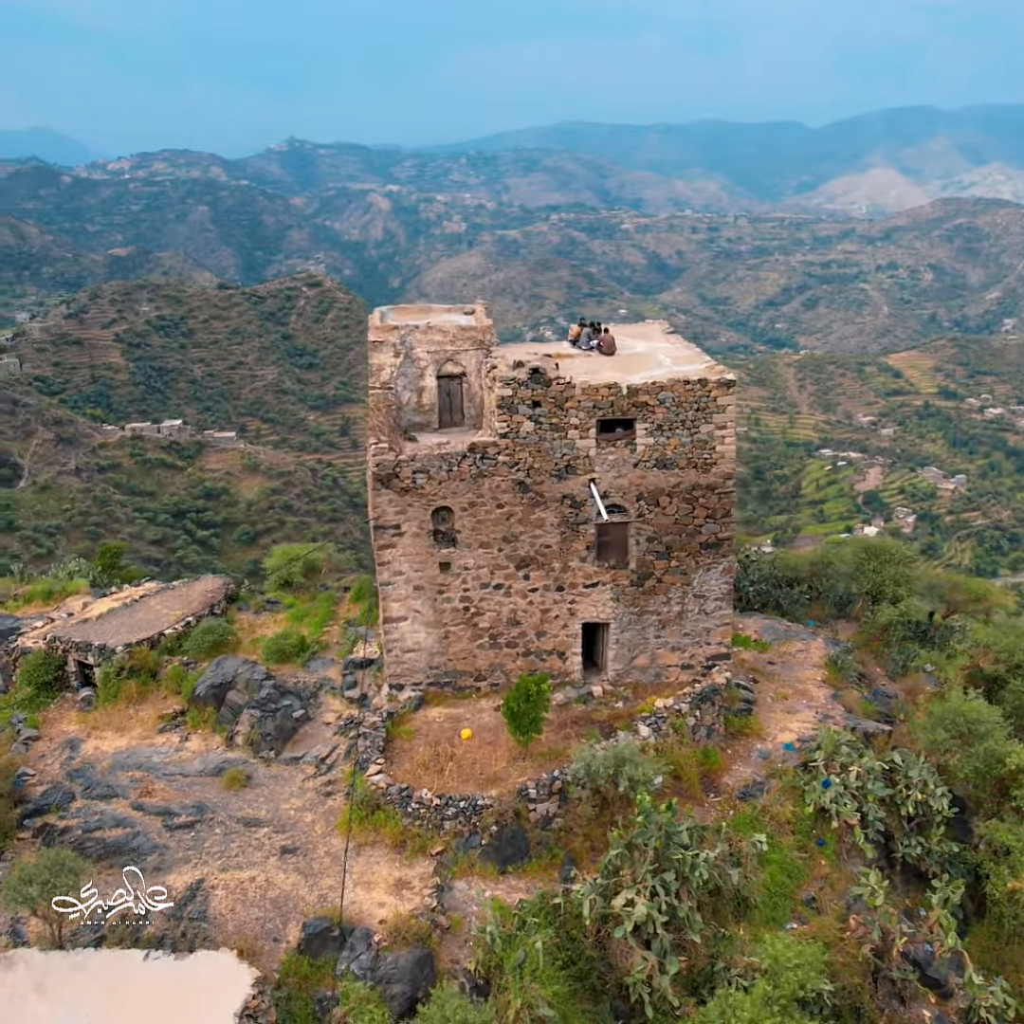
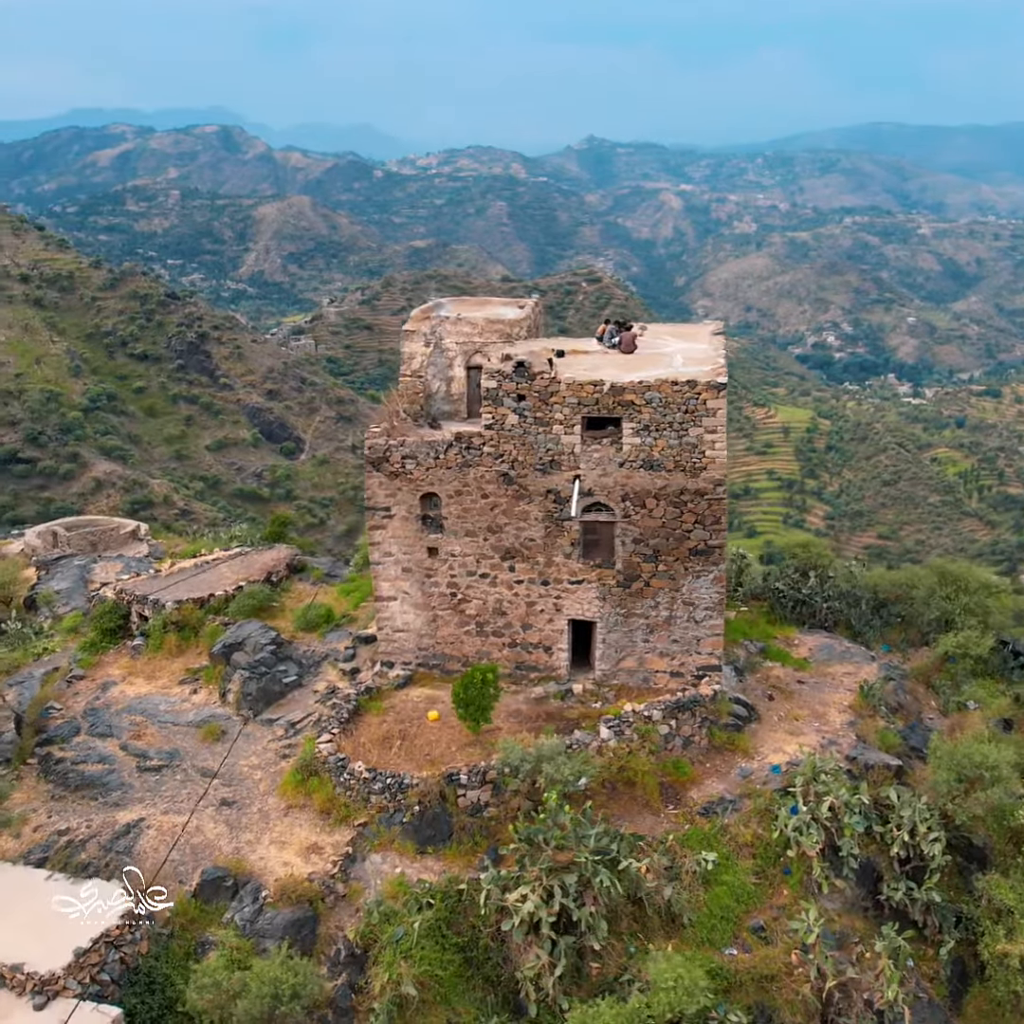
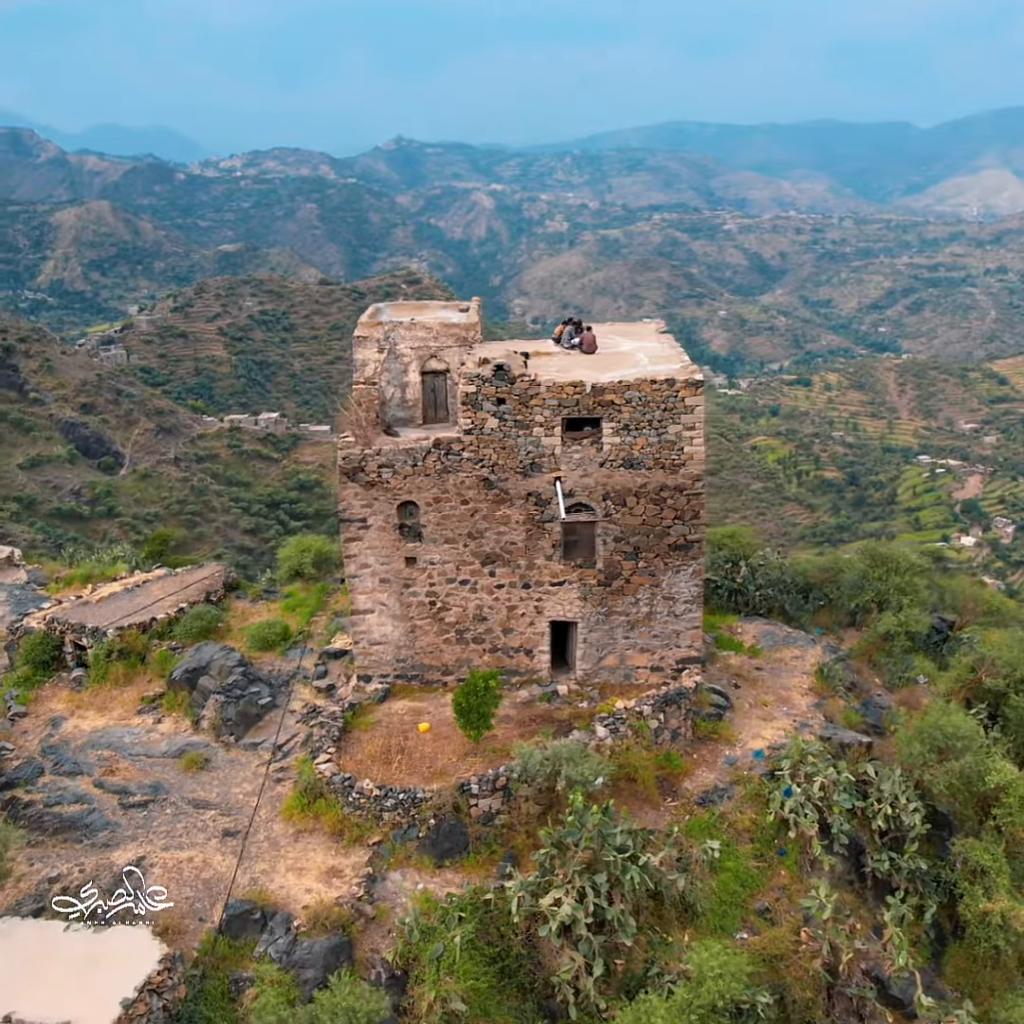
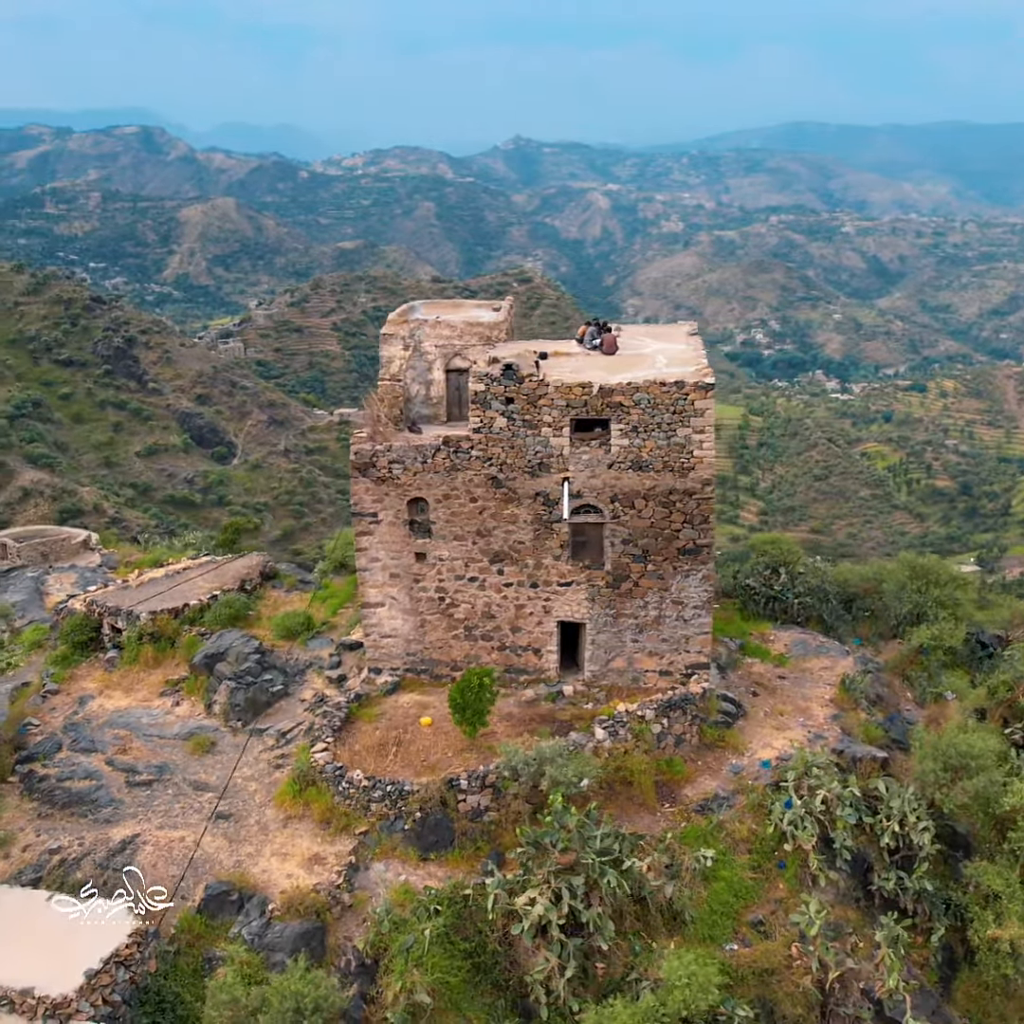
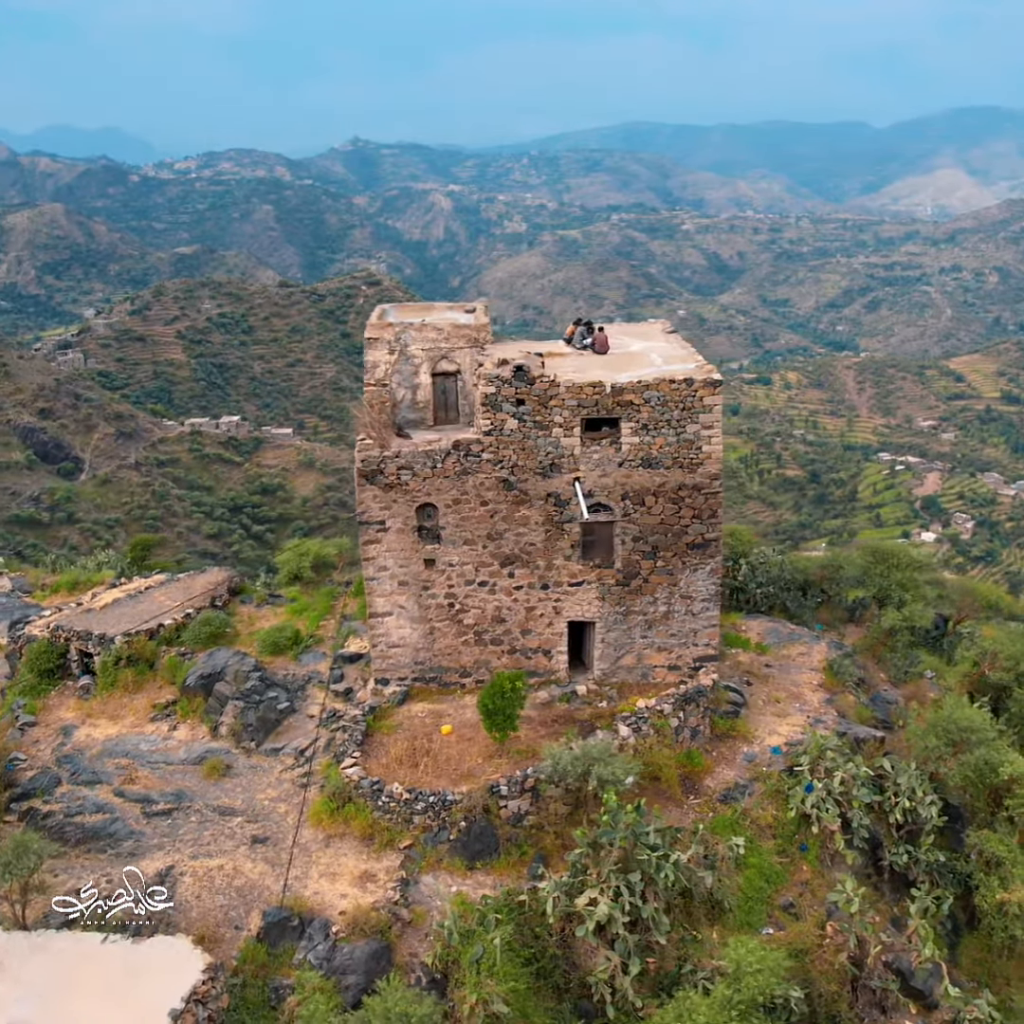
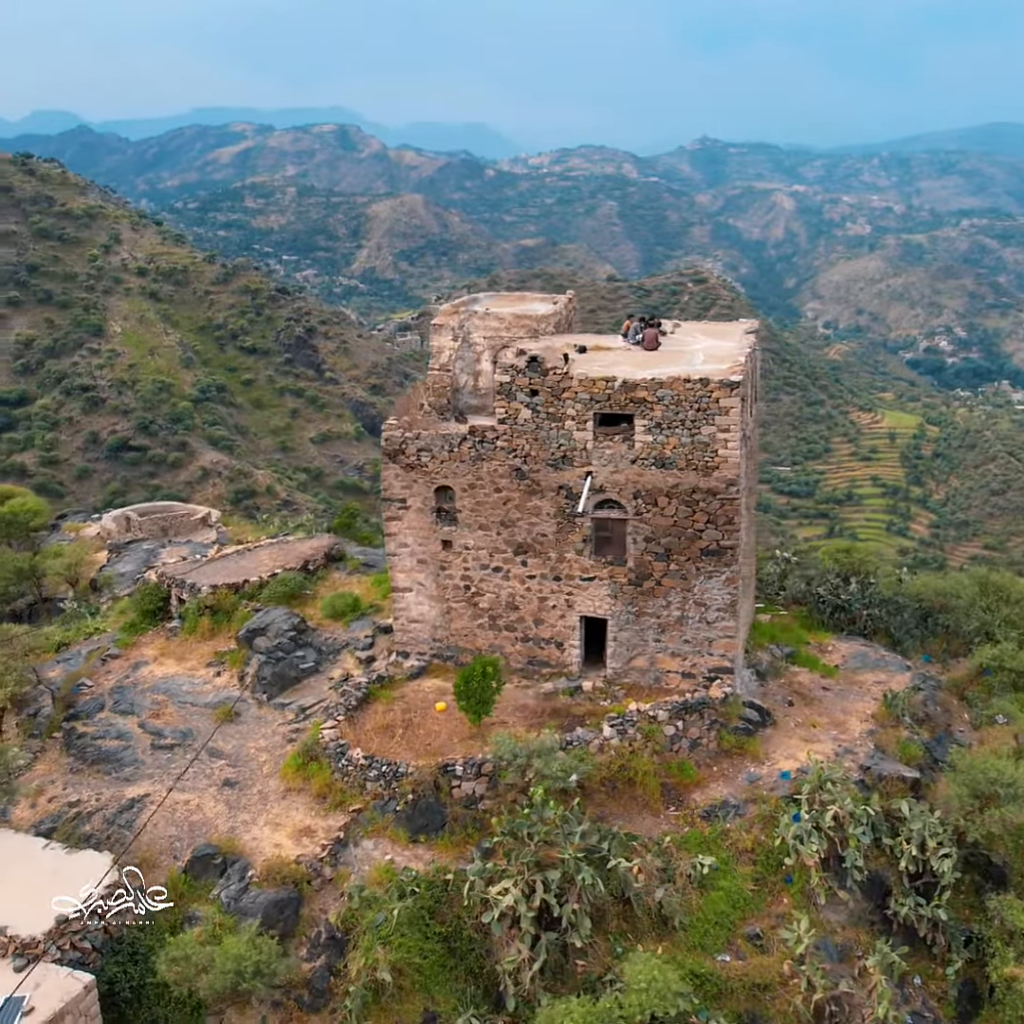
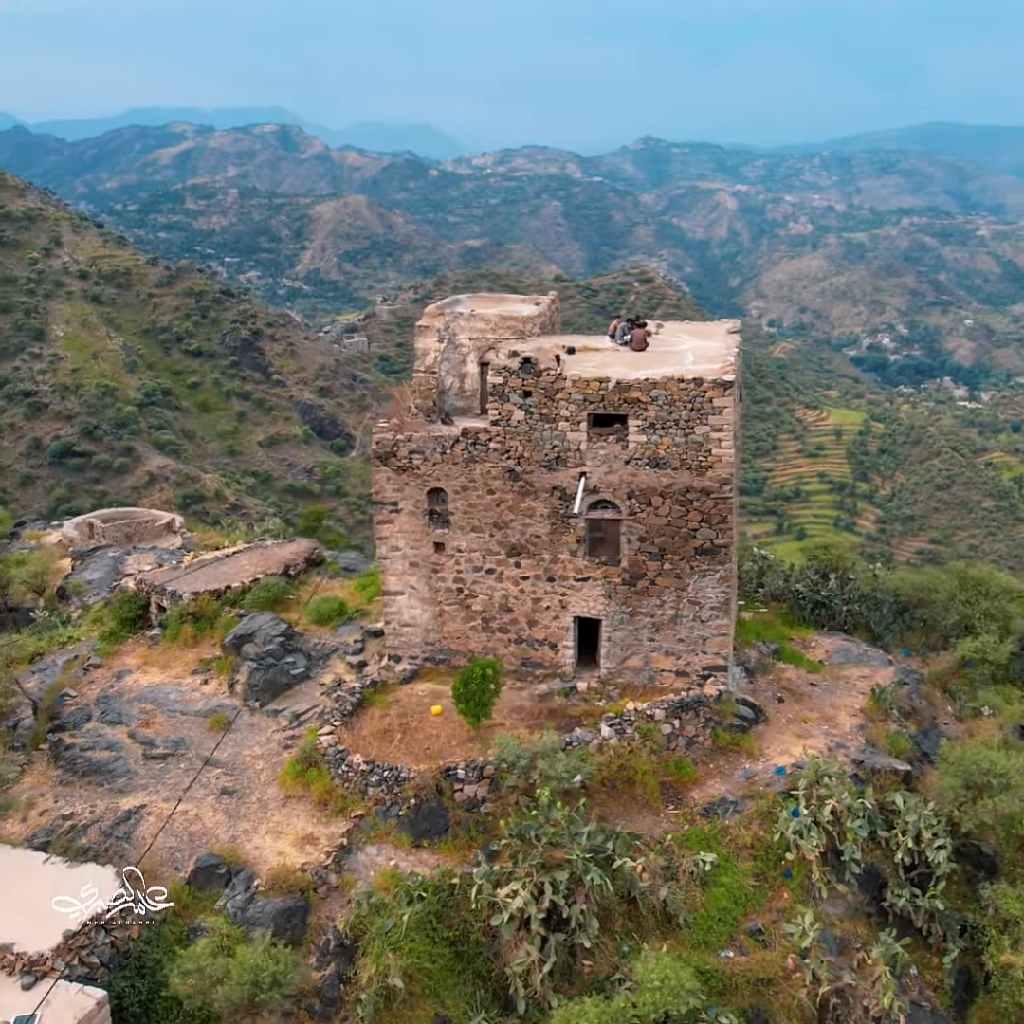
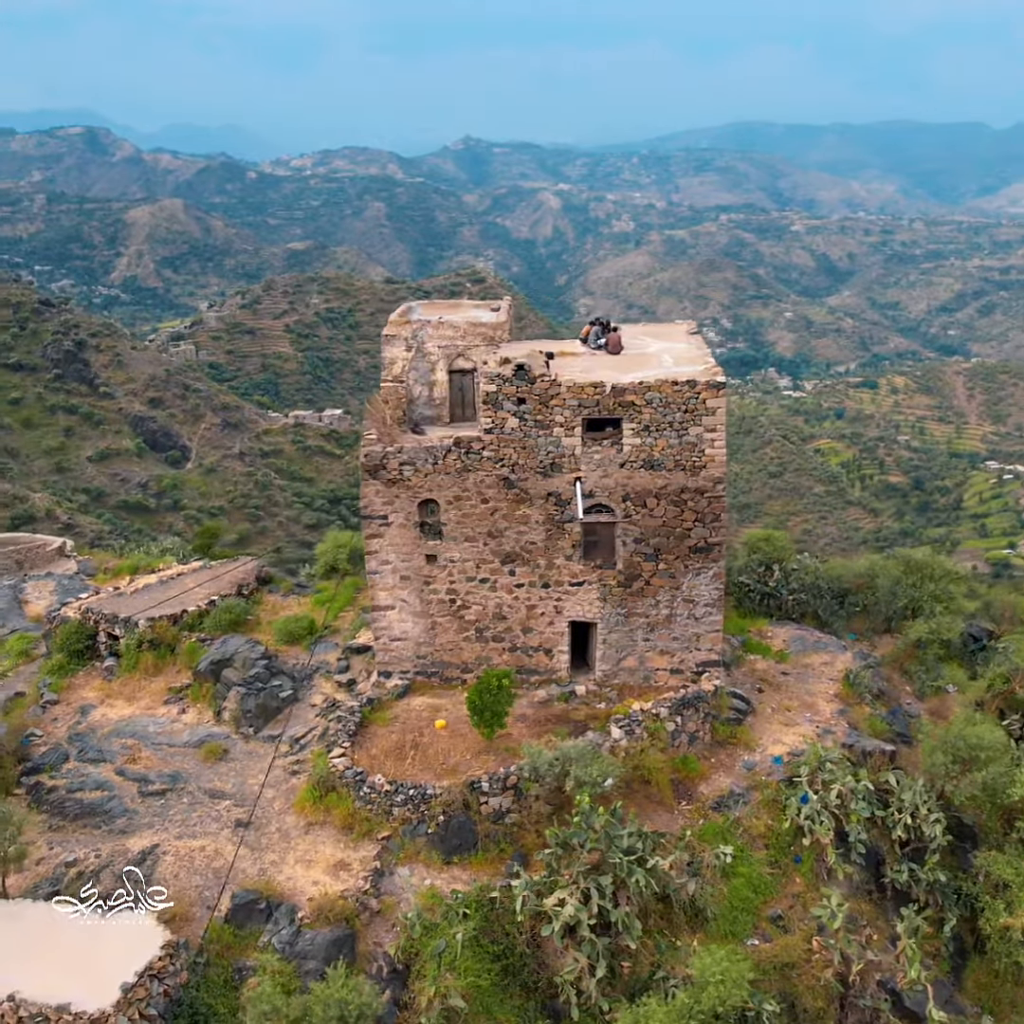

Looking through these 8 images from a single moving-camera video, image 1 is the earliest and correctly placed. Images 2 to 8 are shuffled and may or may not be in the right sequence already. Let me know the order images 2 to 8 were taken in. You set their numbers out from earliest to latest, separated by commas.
5, 3, 8, 4, 2, 7, 6
